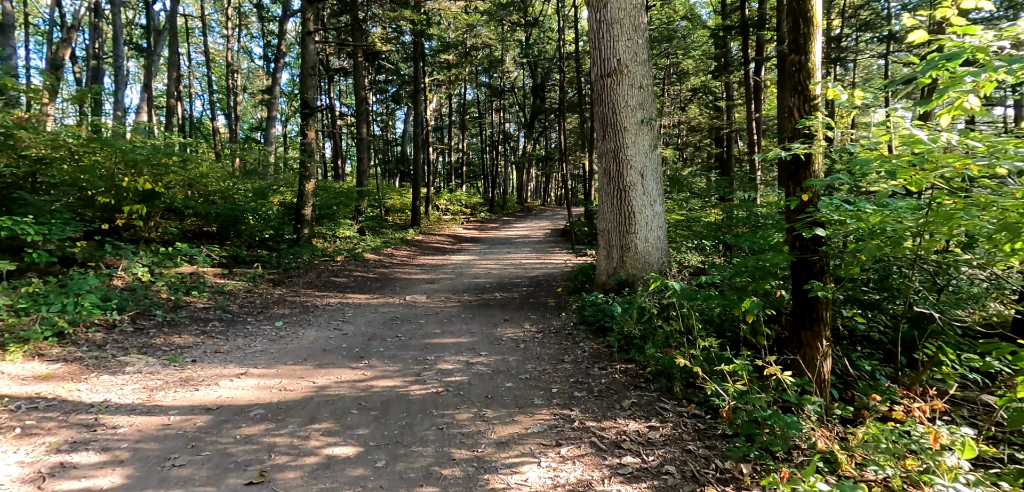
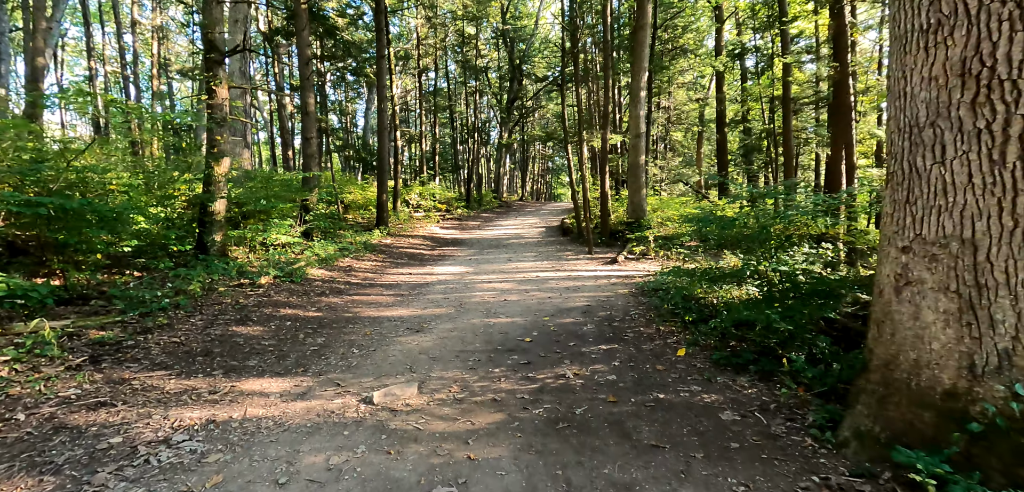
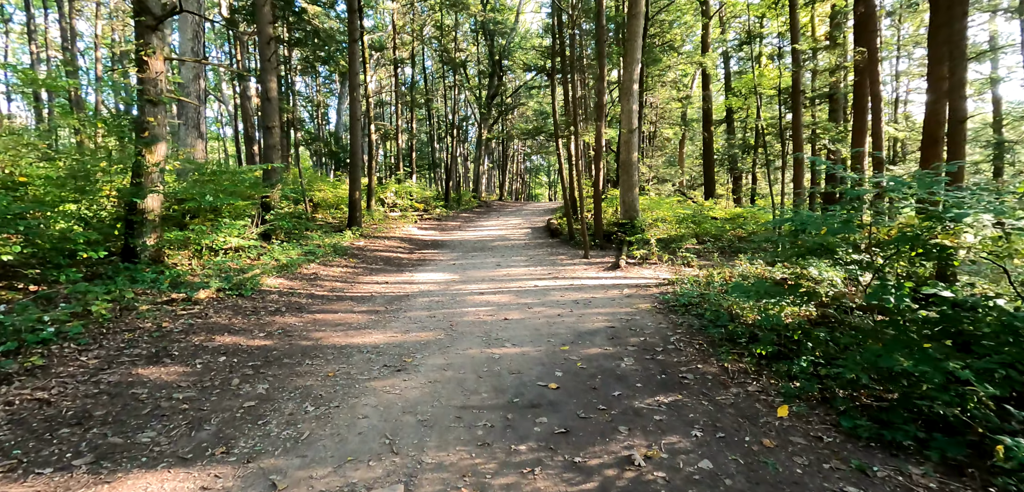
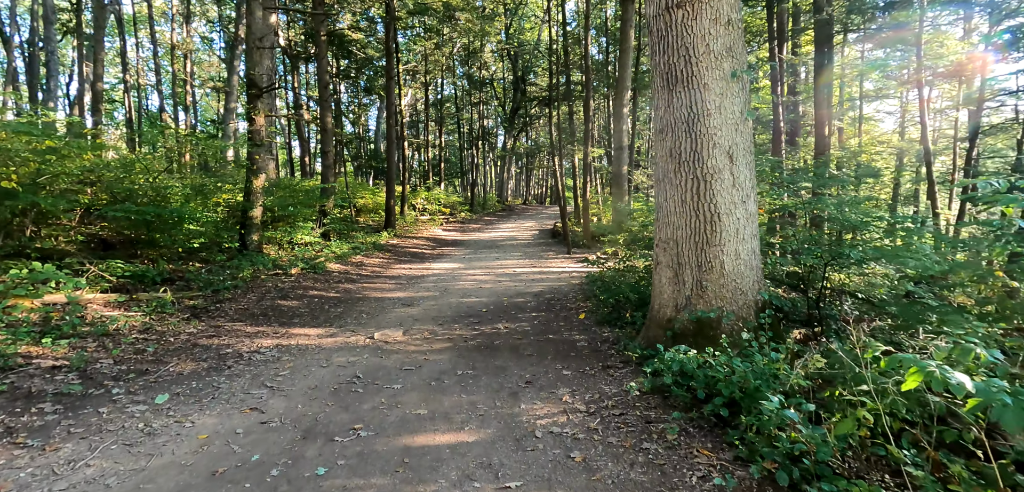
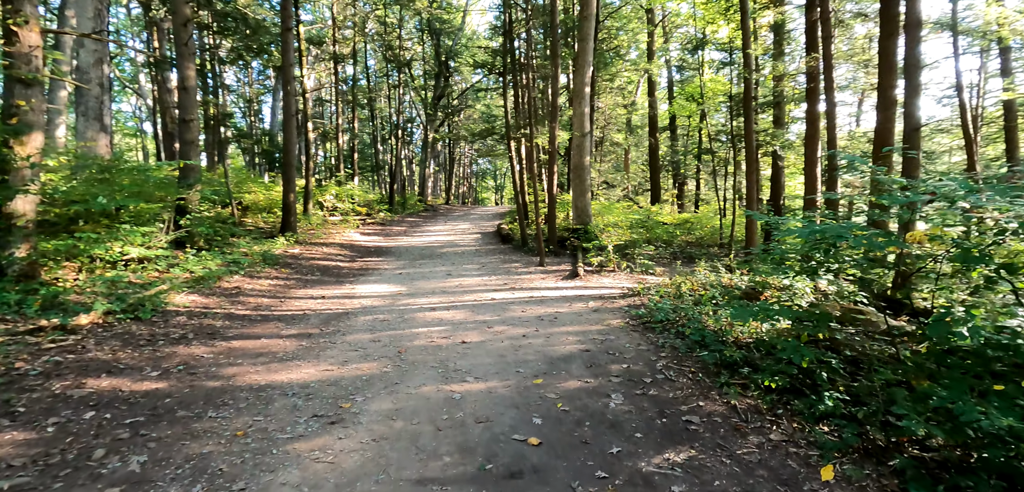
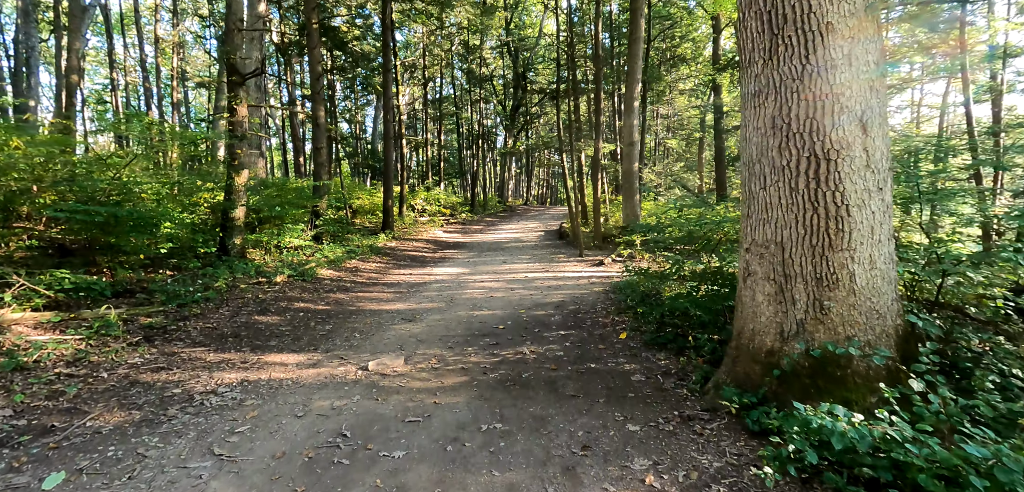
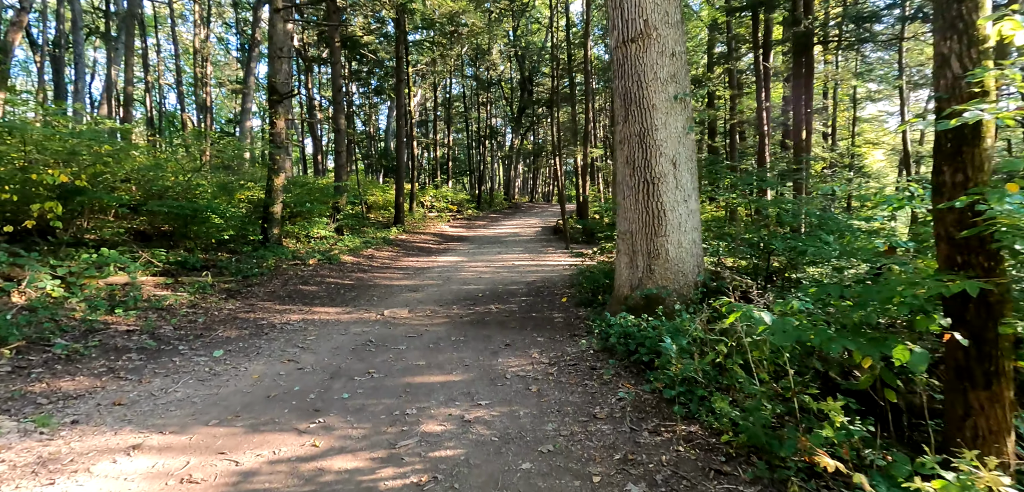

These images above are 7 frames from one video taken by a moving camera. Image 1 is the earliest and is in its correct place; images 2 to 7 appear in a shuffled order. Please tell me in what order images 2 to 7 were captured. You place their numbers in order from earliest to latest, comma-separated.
7, 4, 6, 2, 3, 5
